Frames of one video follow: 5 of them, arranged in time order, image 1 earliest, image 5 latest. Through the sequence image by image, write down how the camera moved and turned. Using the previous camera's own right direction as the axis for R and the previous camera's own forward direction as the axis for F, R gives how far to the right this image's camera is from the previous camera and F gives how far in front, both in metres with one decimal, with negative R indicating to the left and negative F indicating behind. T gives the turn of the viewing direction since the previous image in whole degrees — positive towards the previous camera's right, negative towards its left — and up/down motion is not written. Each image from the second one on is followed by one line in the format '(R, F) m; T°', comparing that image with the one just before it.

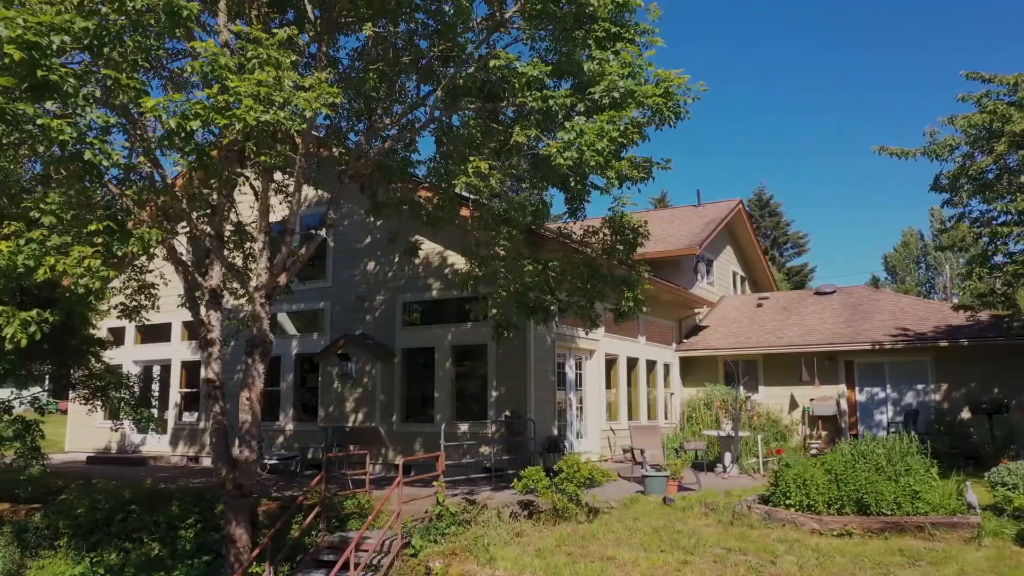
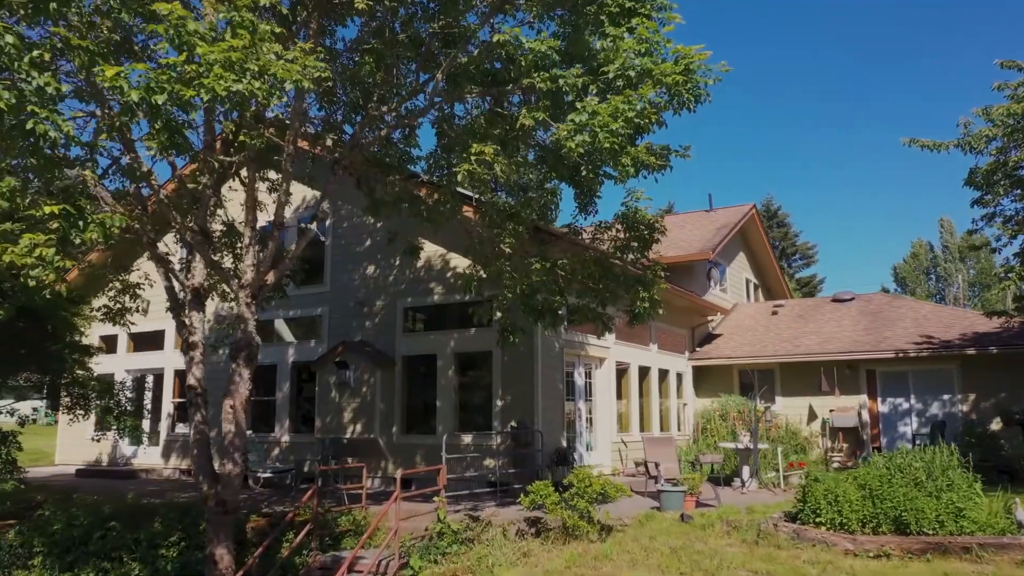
(0.0, +0.8) m; 0°
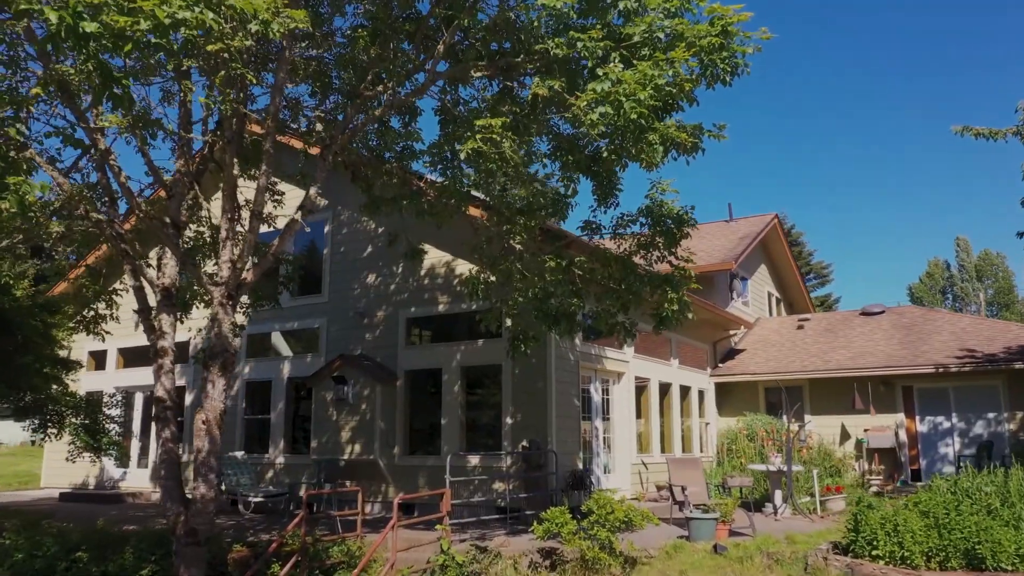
(0.0, +1.1) m; -1°
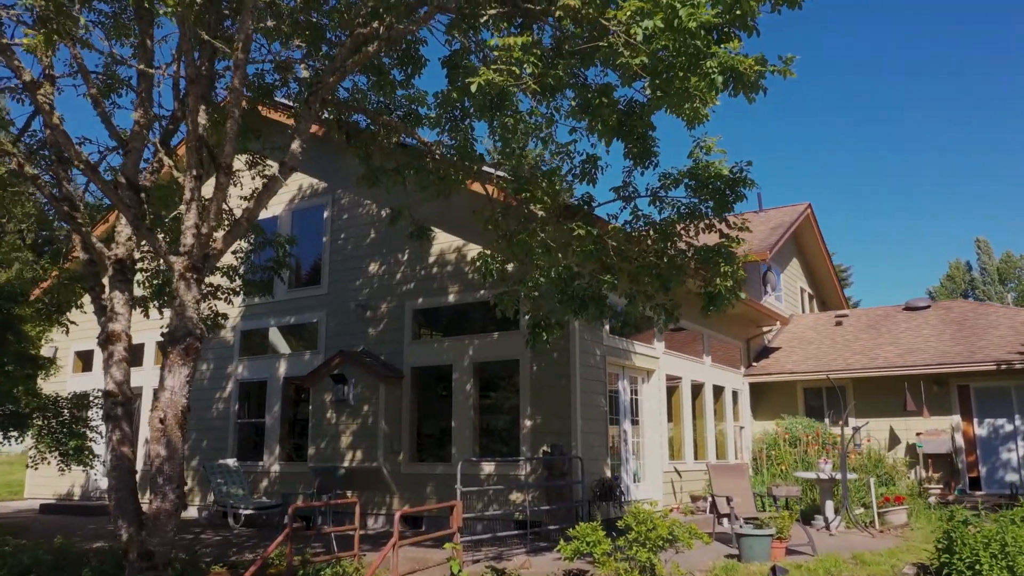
(-0.1, +1.4) m; -1°
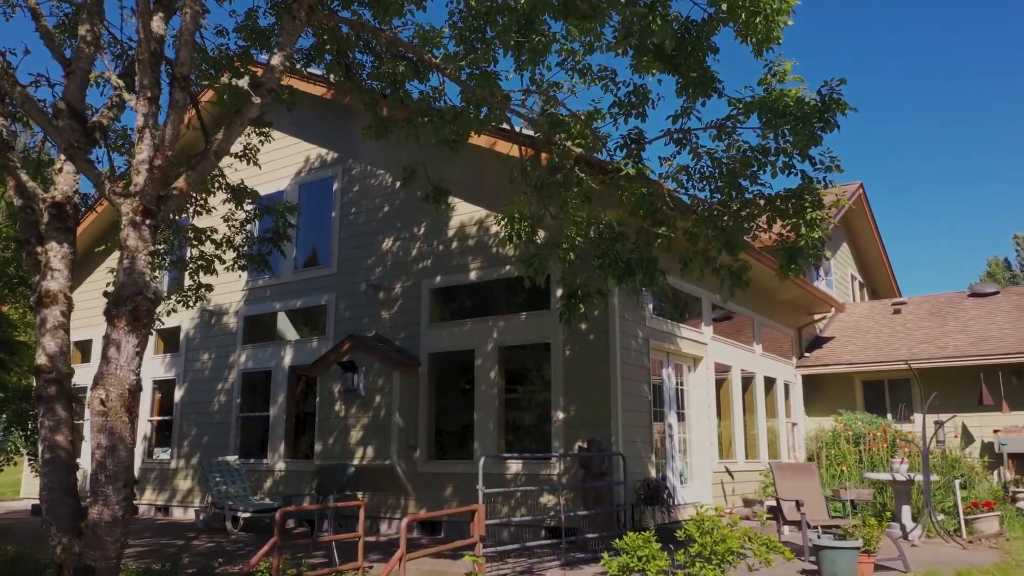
(-0.1, +1.4) m; -2°
